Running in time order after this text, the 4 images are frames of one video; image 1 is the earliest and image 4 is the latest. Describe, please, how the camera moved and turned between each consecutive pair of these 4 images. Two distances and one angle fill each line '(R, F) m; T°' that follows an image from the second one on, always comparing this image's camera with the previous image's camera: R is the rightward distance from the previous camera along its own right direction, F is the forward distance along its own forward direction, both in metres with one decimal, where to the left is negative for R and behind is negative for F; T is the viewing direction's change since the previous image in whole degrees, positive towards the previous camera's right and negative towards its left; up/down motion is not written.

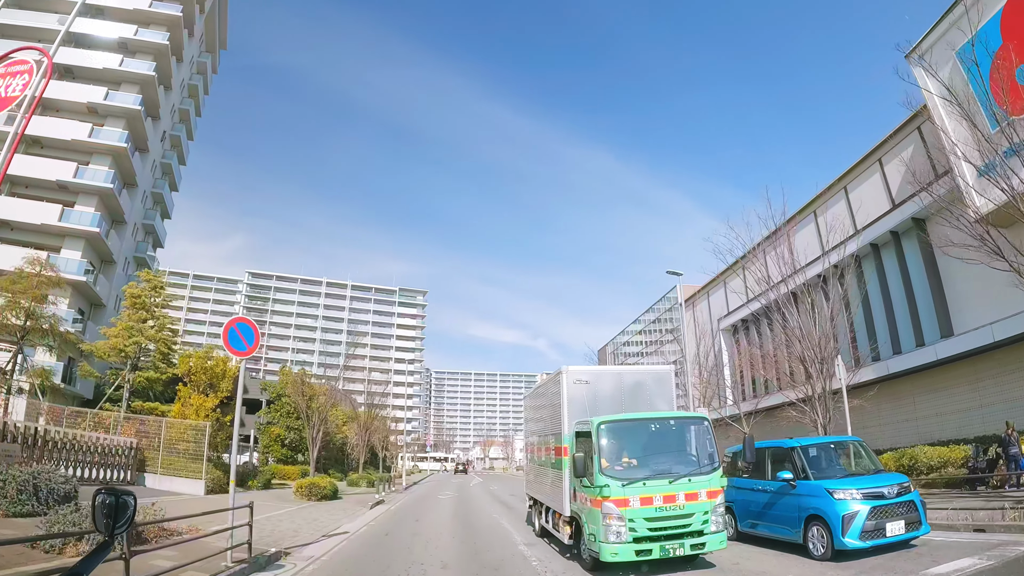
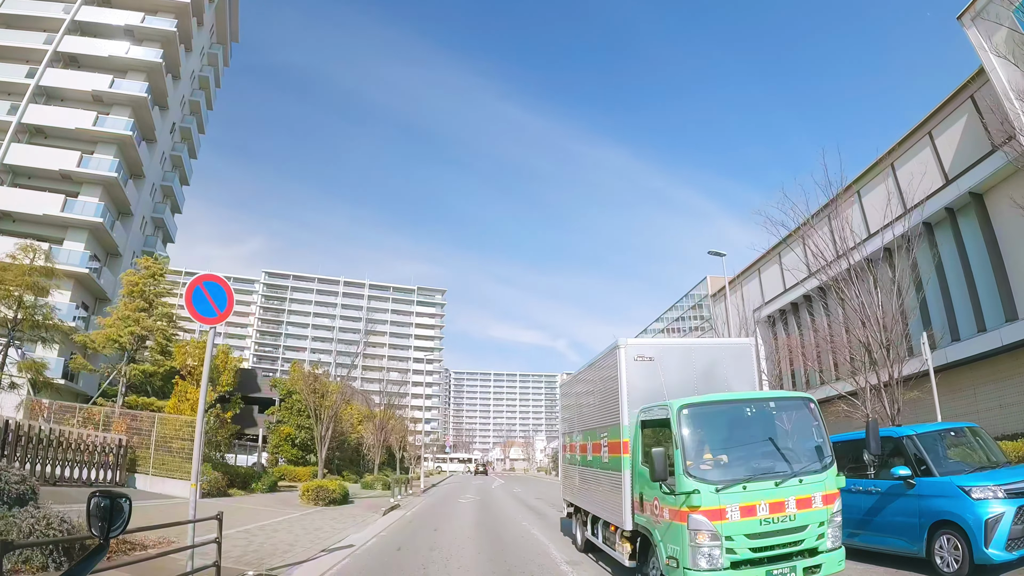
(-0.2, +1.7) m; -2°
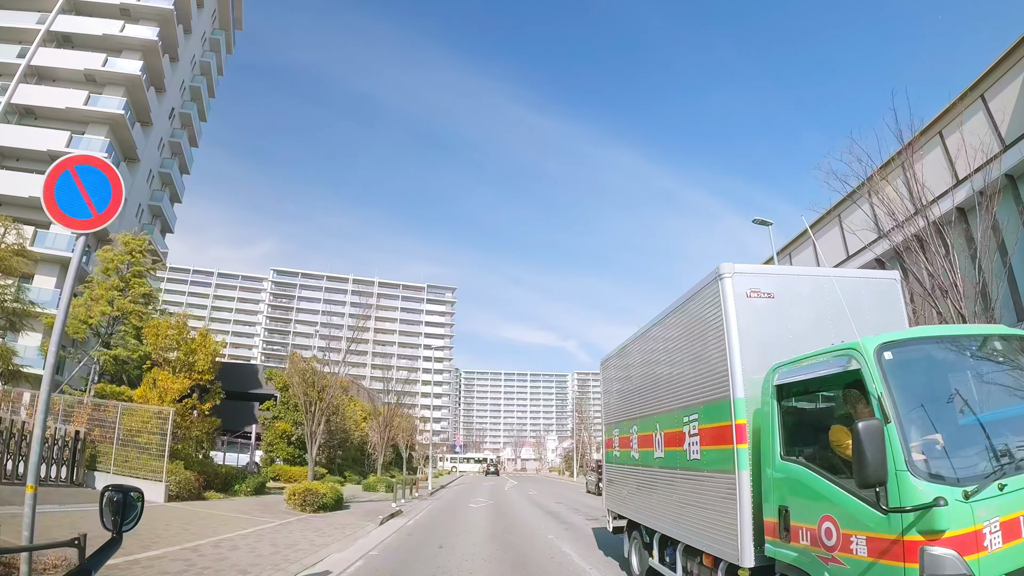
(-0.2, +2.1) m; -1°
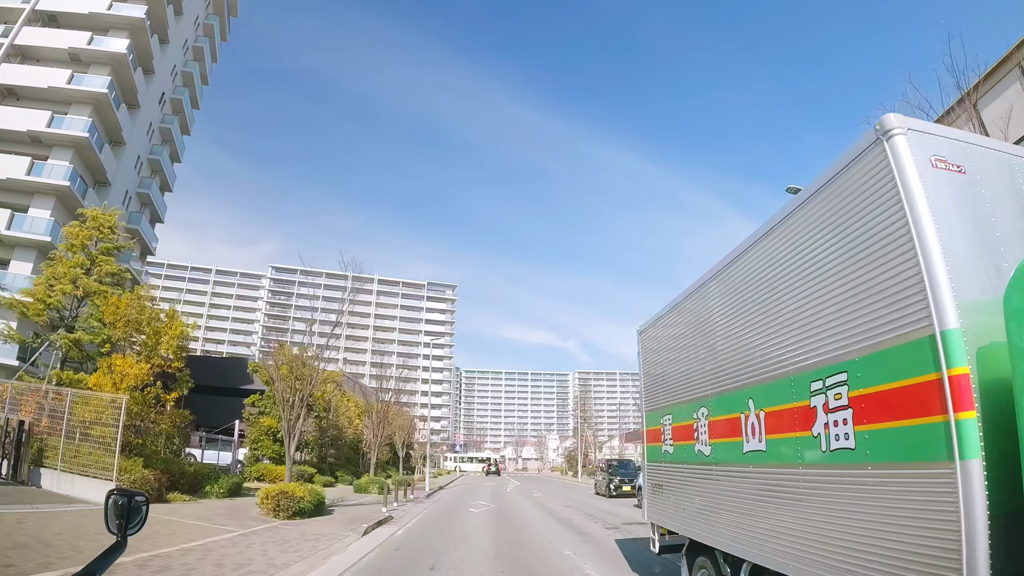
(-0.1, +1.6) m; 0°
